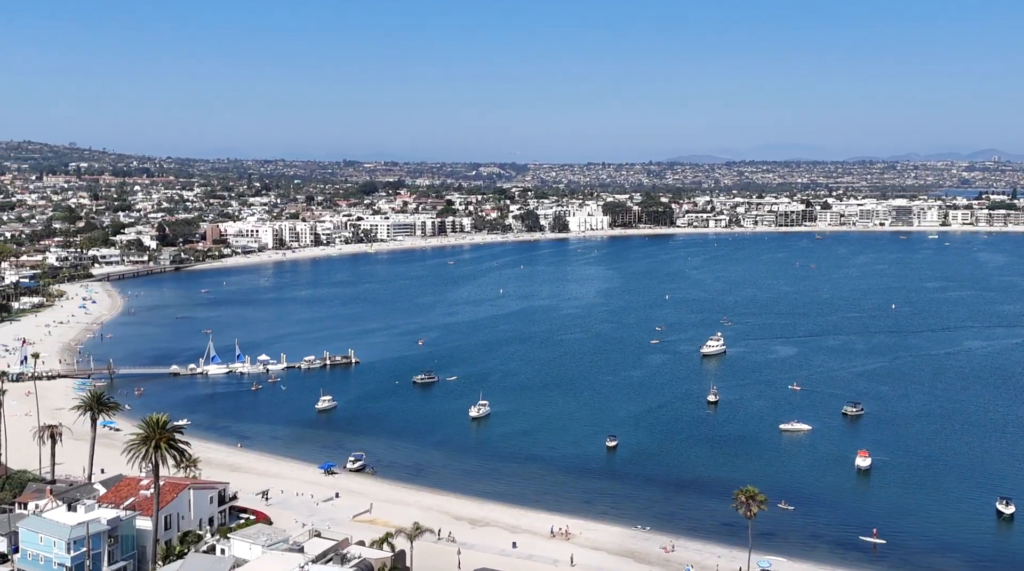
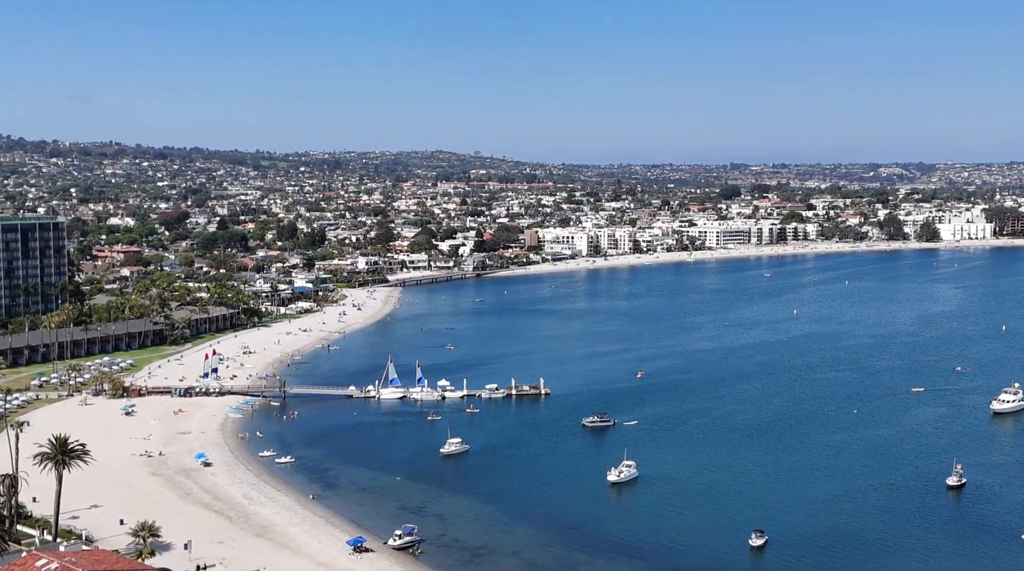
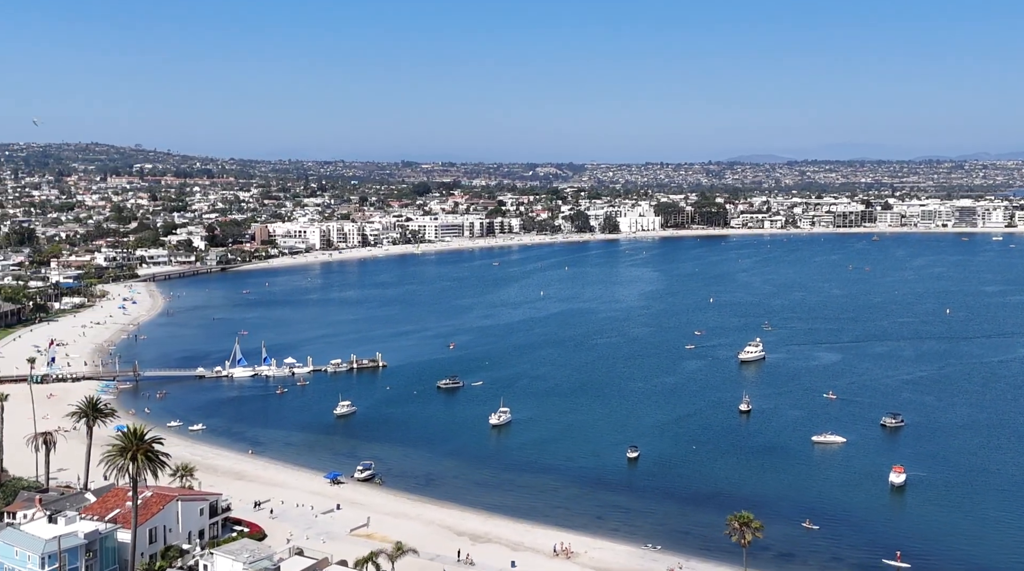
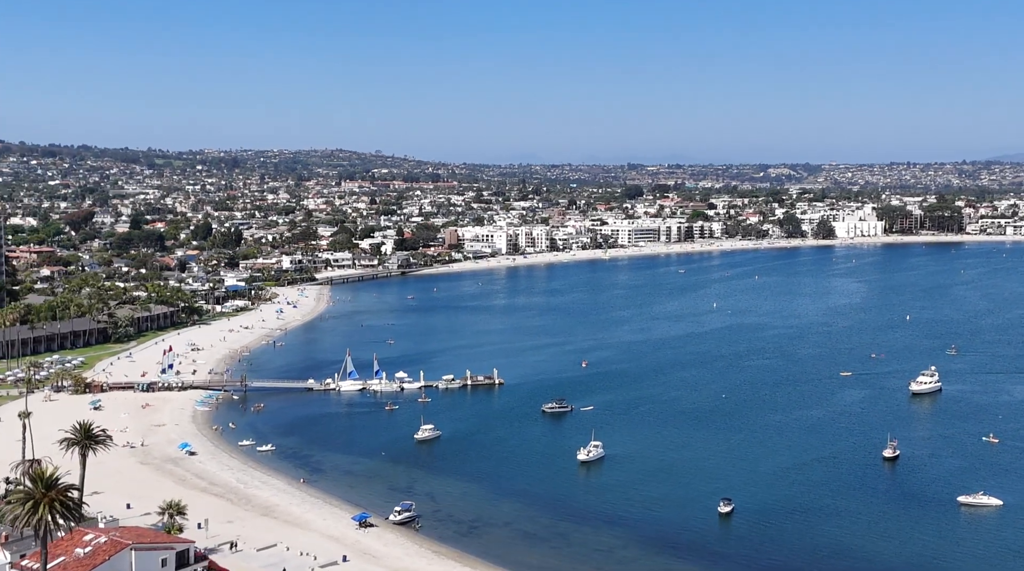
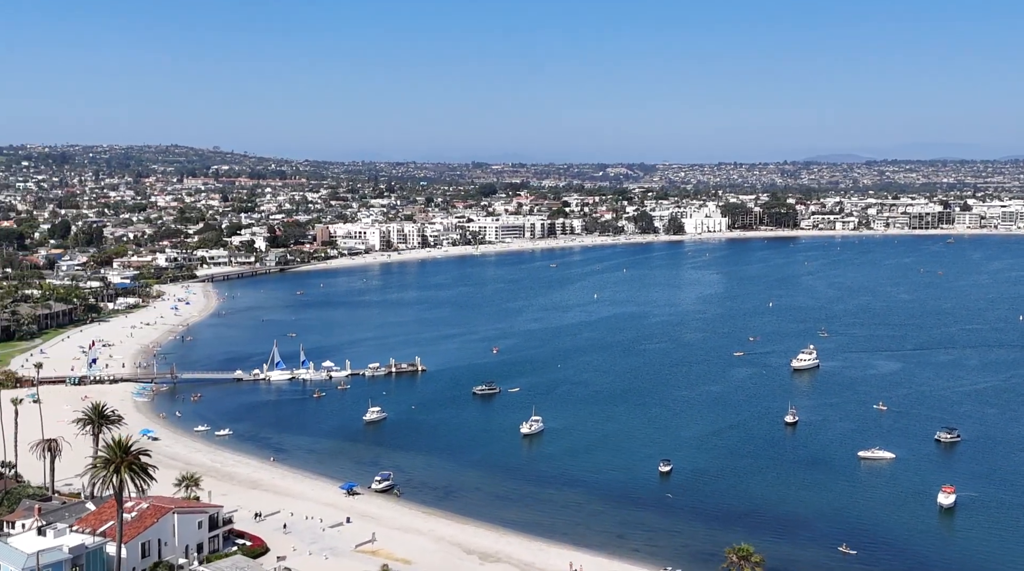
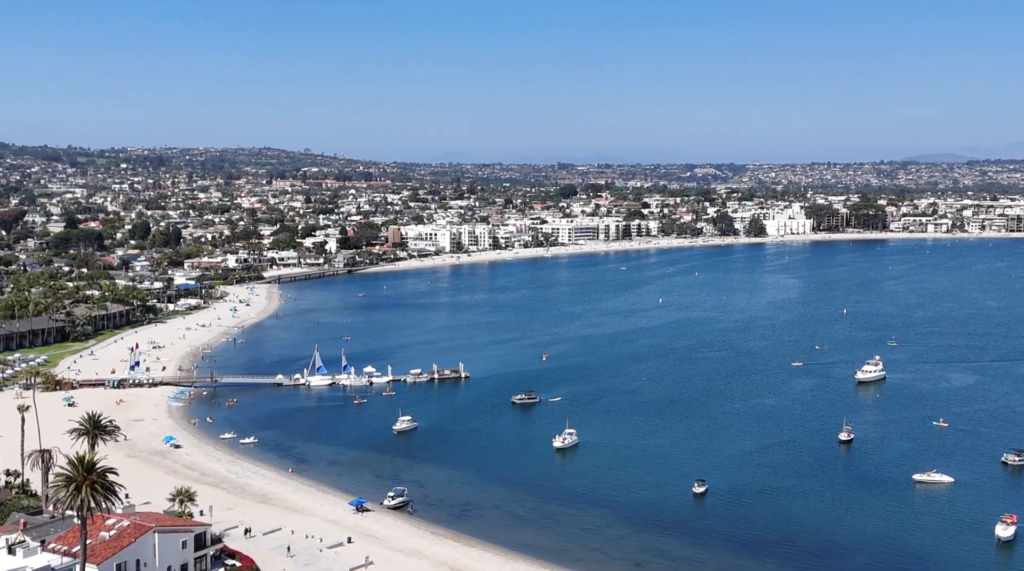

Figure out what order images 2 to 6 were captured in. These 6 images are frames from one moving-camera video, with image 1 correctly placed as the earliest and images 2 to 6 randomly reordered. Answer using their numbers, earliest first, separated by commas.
3, 5, 6, 4, 2
